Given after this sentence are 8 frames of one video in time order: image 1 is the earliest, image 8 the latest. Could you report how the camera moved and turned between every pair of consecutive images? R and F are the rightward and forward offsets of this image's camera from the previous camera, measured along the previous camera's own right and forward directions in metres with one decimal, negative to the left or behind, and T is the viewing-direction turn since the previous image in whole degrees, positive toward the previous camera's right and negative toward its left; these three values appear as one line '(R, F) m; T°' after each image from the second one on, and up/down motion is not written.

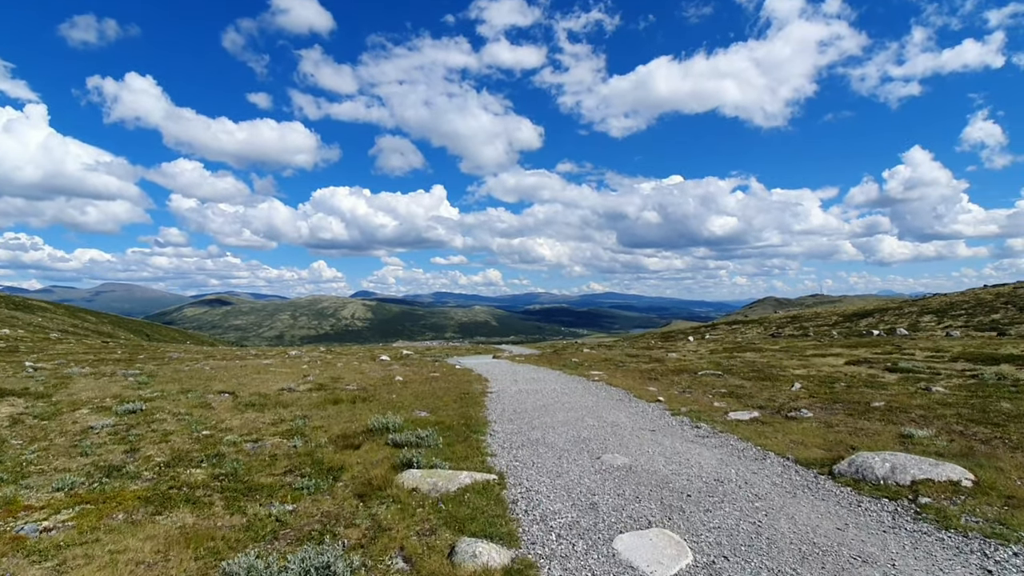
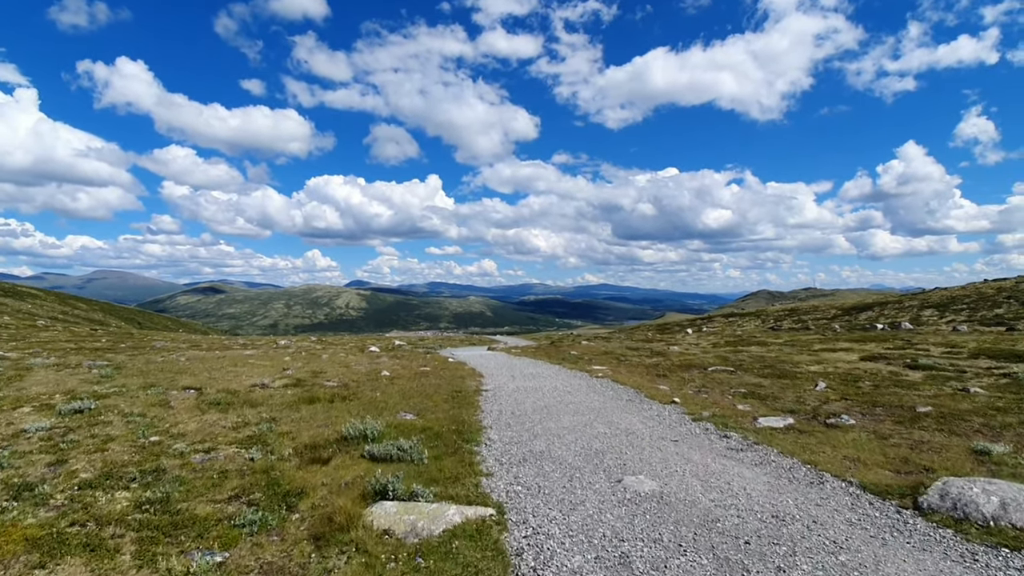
(-0.3, +4.1) m; +1°
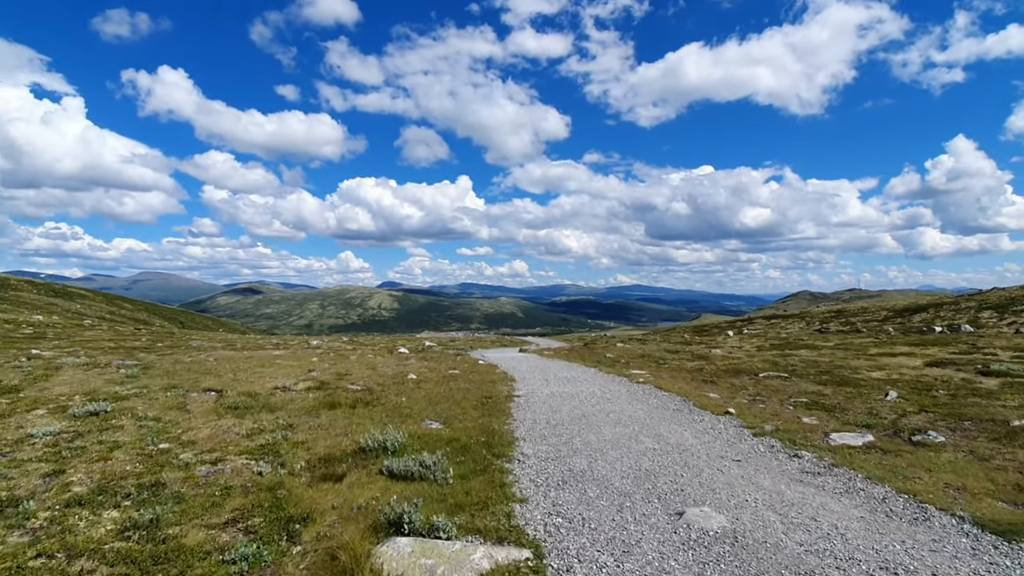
(-0.2, +2.6) m; -3°
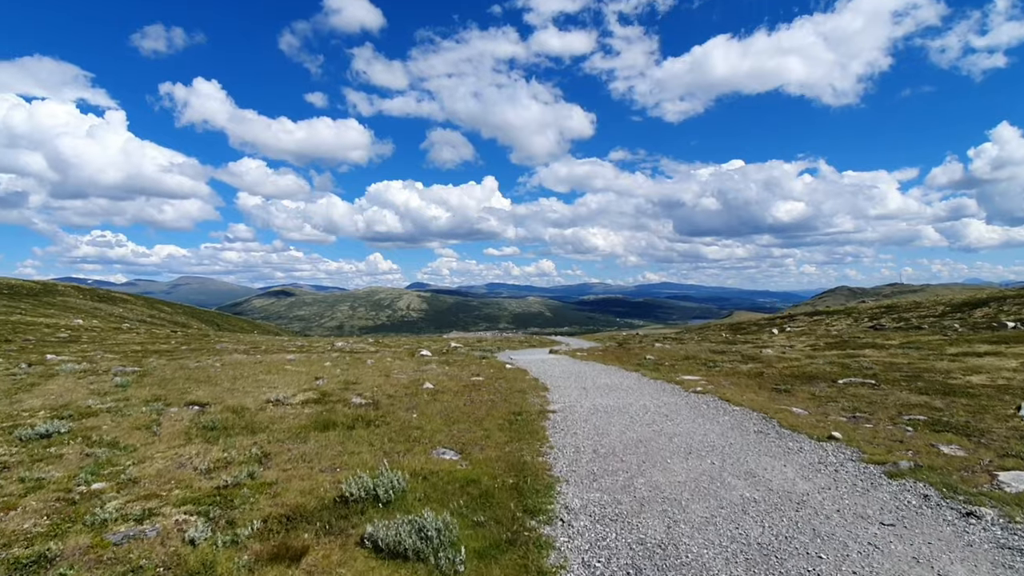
(-0.3, +6.0) m; -3°
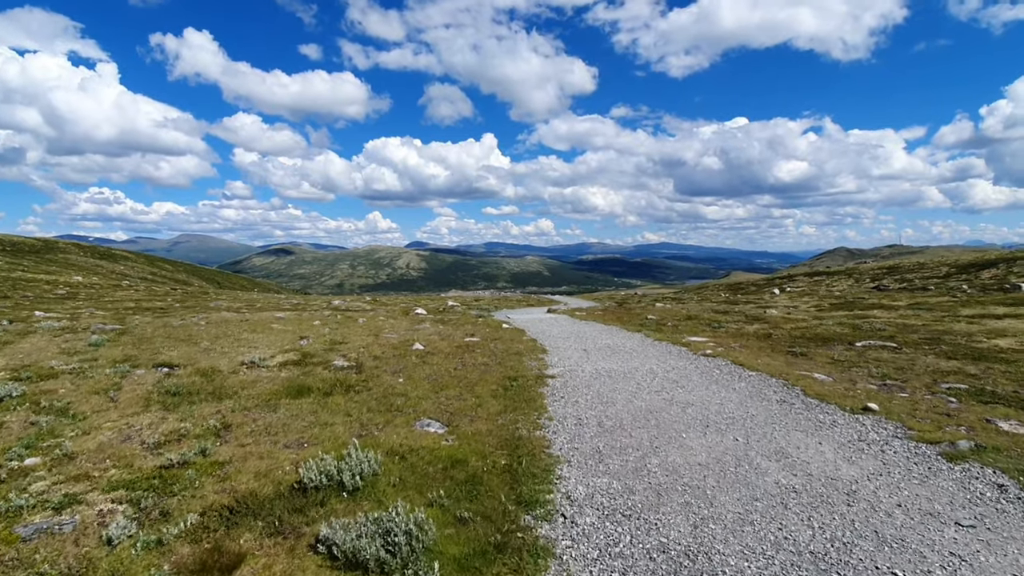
(+0.1, +2.8) m; 0°
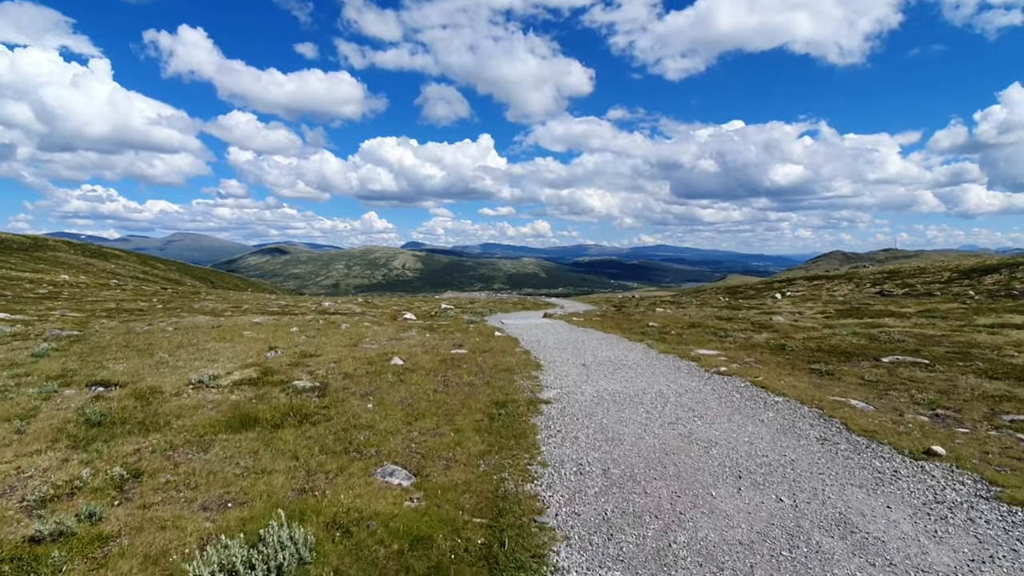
(+0.3, +3.6) m; 0°
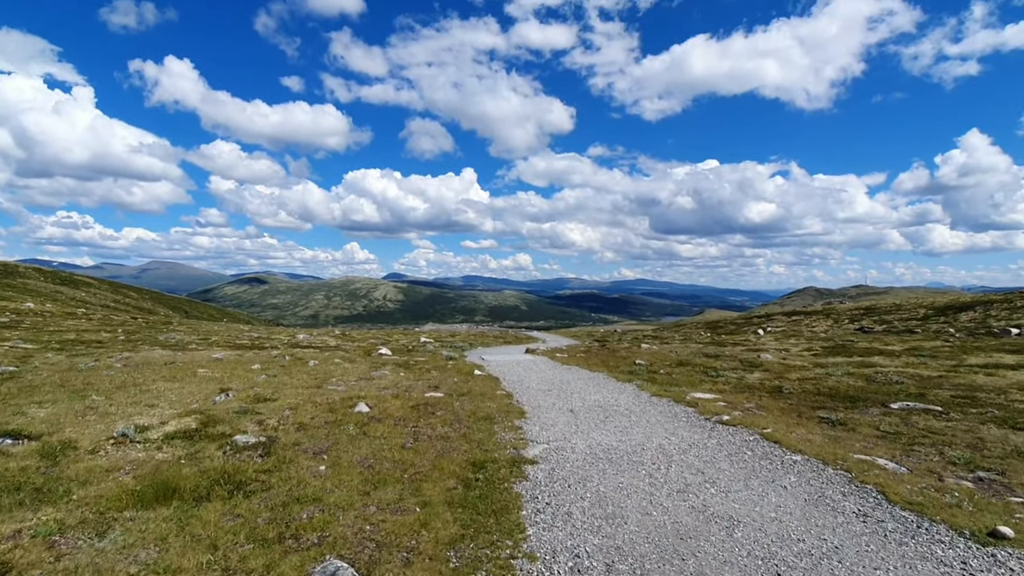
(0.0, +2.8) m; +2°
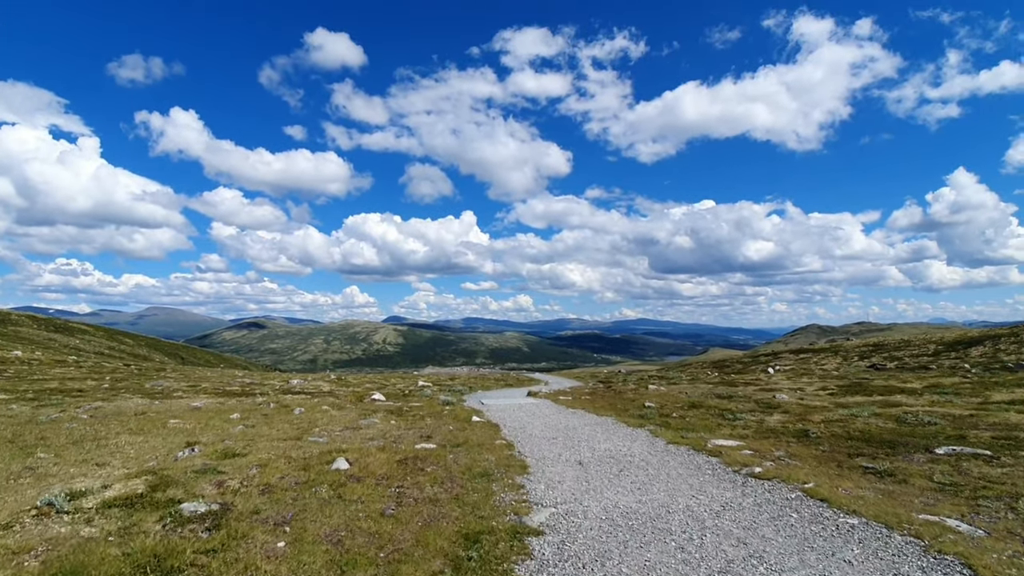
(+0.1, +2.7) m; 0°
